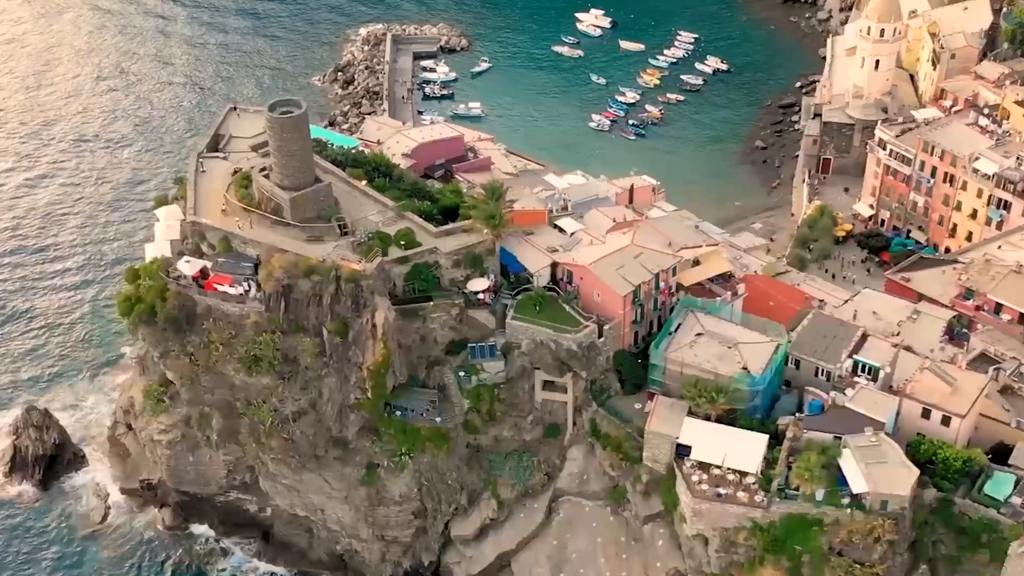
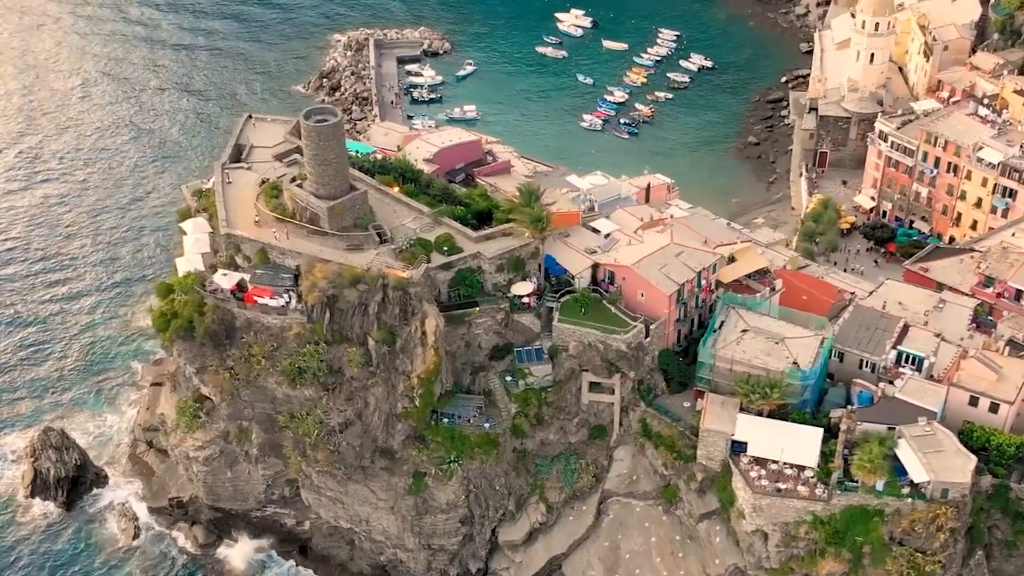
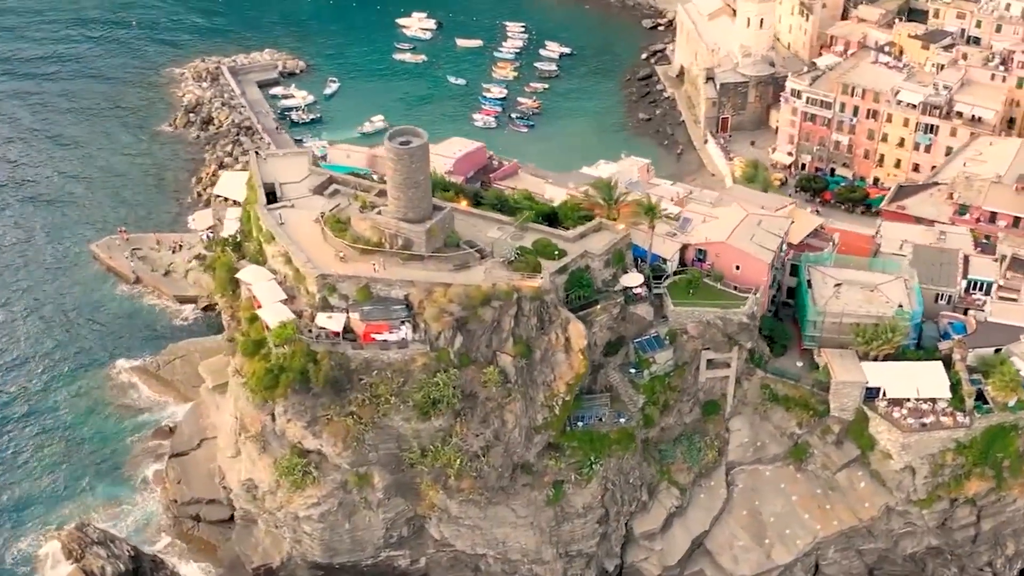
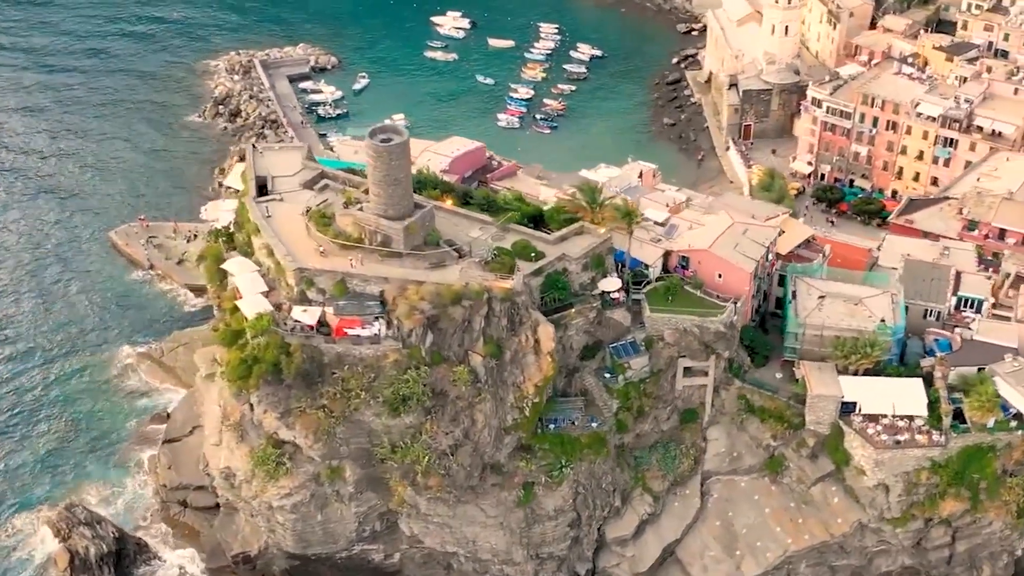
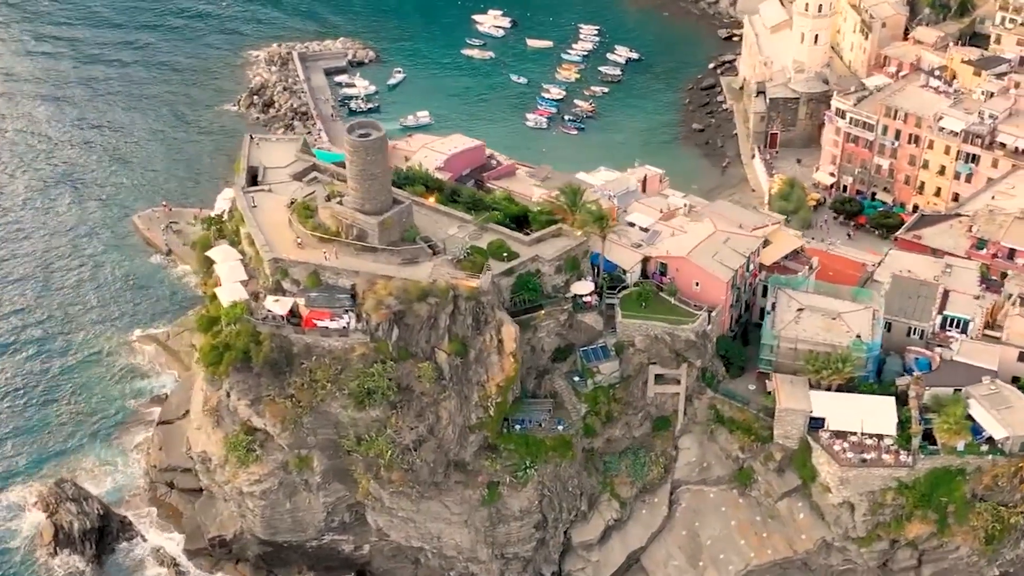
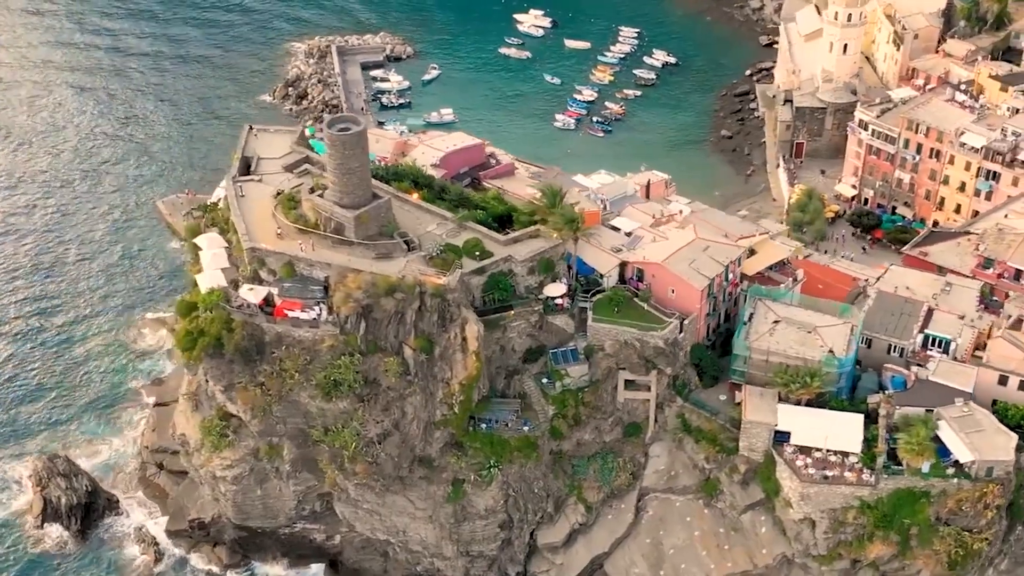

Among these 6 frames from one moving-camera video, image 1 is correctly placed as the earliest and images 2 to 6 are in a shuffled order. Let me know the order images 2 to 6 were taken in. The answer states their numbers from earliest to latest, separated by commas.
2, 6, 5, 4, 3
